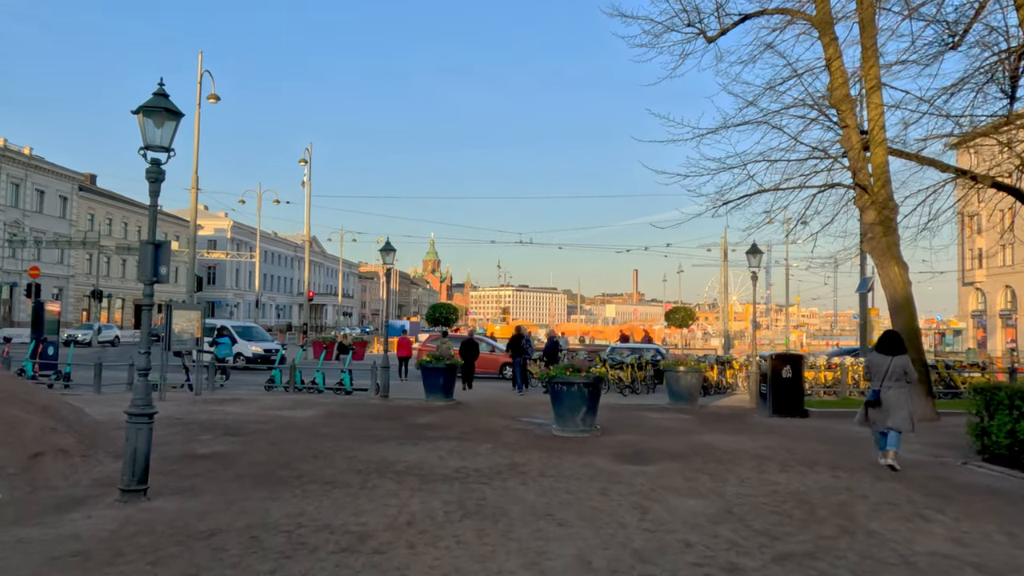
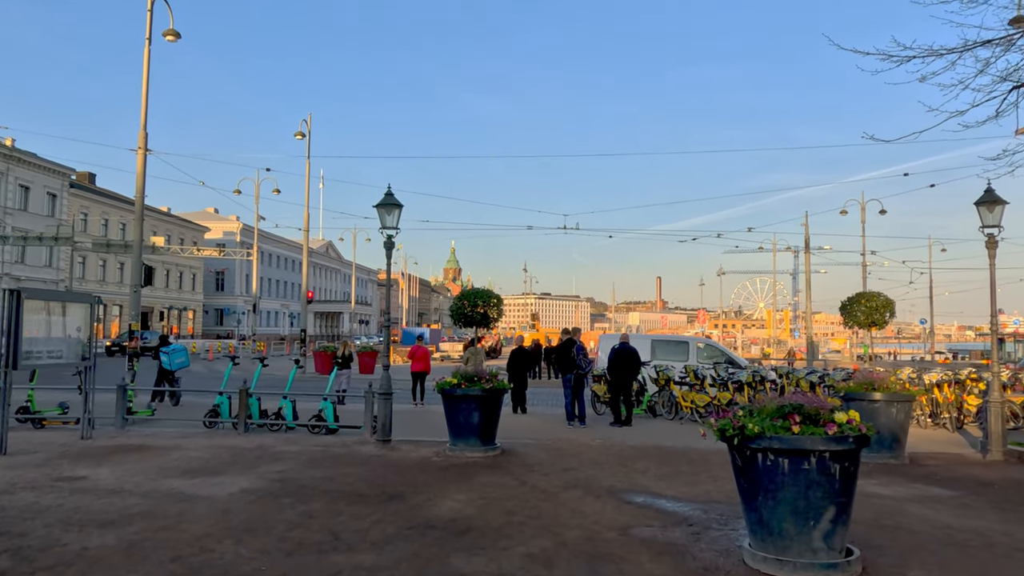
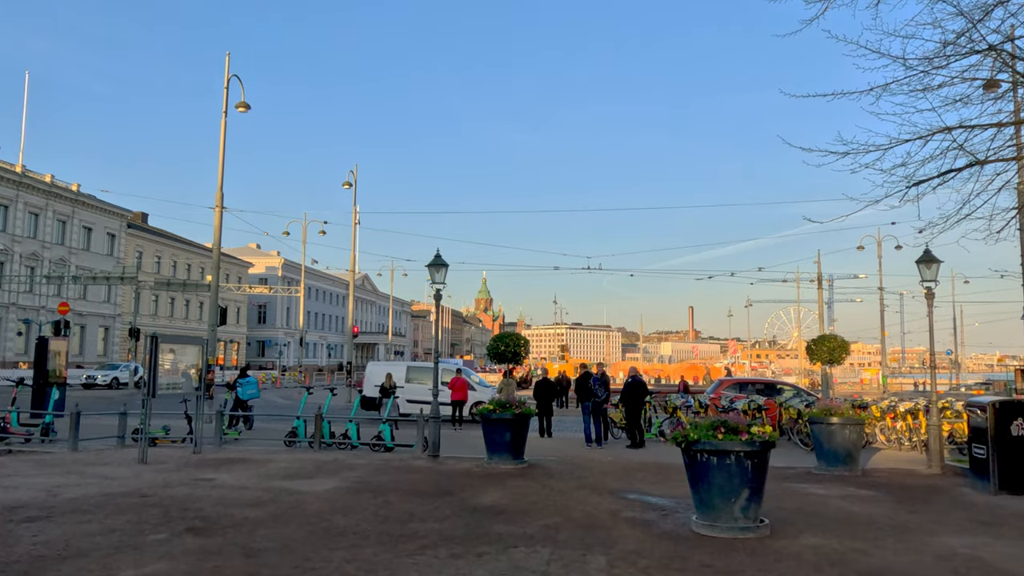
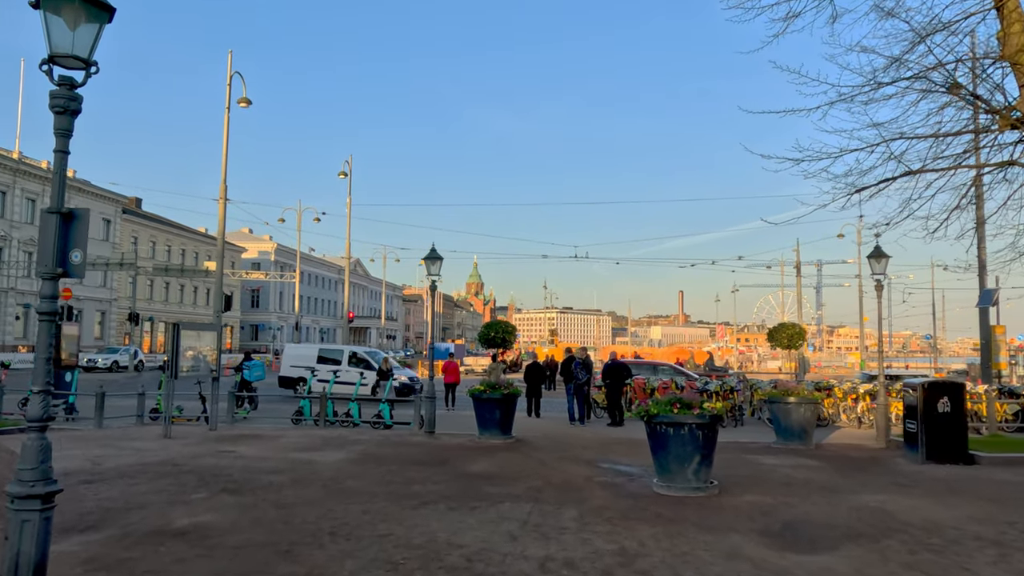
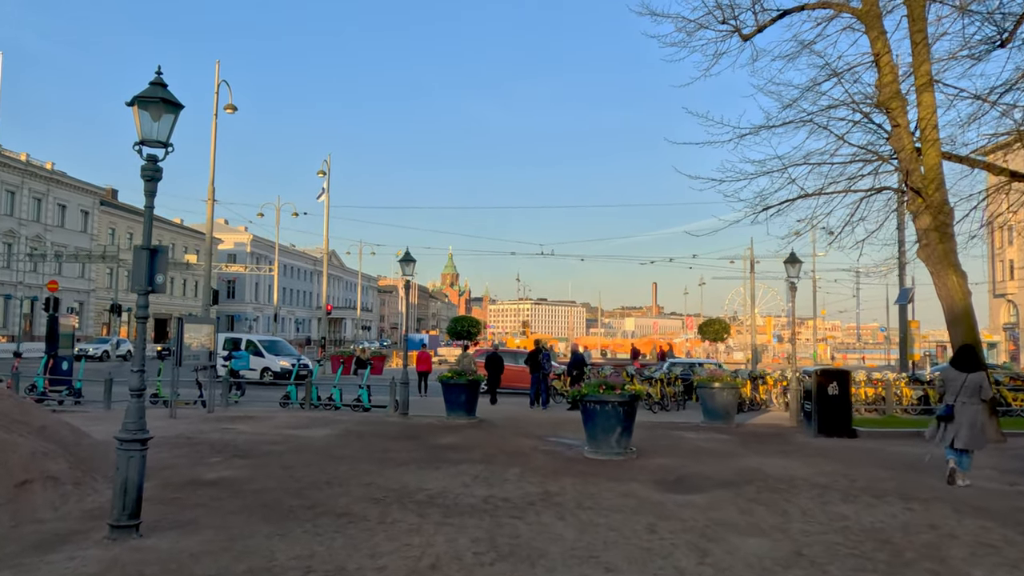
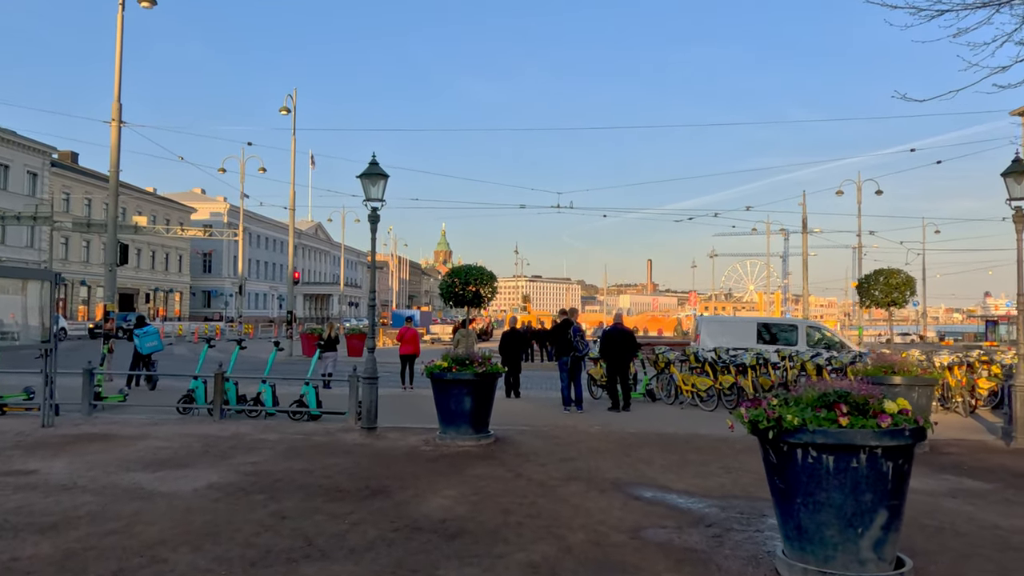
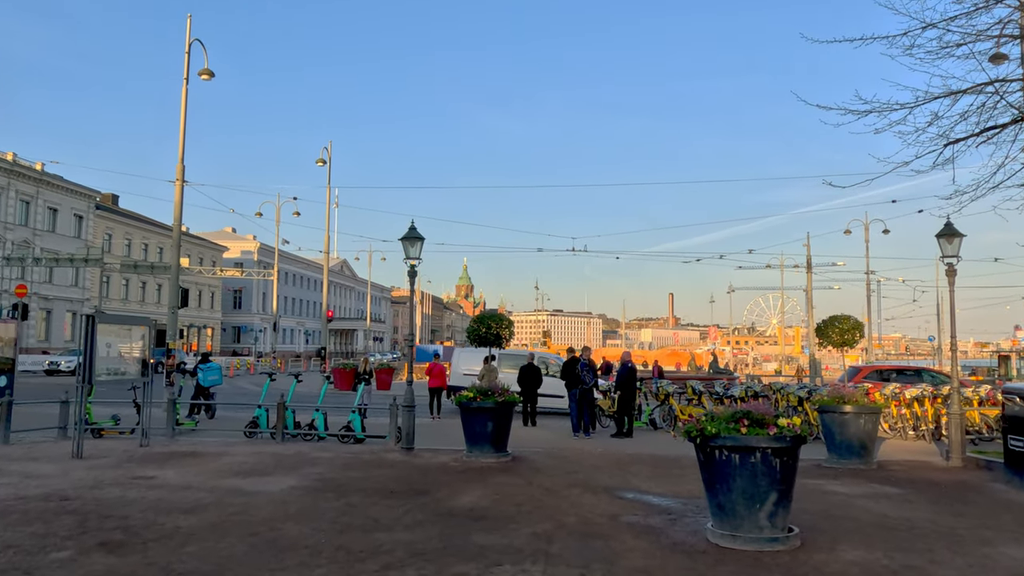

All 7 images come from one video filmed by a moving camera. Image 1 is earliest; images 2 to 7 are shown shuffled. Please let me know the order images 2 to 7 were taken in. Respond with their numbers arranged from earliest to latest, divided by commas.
5, 4, 3, 7, 2, 6
